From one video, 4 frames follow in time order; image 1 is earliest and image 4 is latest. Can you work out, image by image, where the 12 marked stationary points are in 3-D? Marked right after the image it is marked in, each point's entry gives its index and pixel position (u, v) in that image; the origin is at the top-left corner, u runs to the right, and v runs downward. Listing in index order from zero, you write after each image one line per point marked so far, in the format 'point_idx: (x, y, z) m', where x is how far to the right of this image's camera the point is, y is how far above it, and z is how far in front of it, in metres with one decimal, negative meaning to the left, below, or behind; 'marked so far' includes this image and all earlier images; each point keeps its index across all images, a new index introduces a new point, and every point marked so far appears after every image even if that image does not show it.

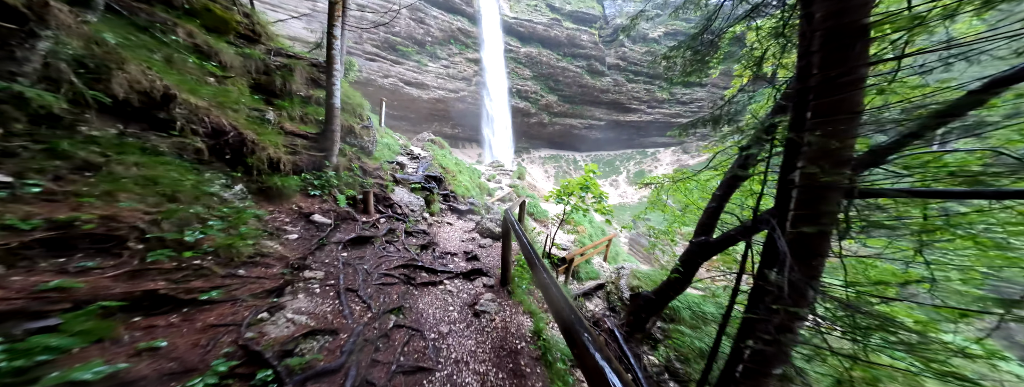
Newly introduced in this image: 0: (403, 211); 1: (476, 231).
0: (-2.3, -0.4, +5.3) m
1: (-0.9, -1.0, +6.4) m
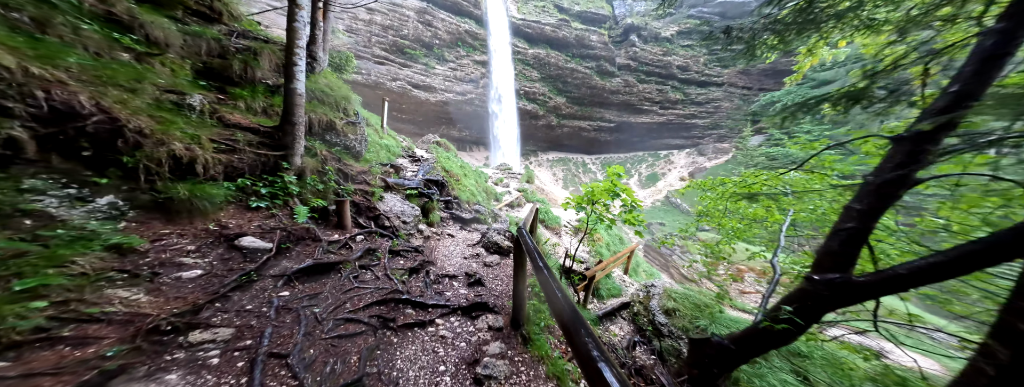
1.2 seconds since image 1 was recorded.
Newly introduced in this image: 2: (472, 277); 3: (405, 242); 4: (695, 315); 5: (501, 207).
0: (-2.1, -0.5, +4.4) m
1: (-0.7, -1.2, +5.5) m
2: (-0.6, -1.3, +4.0) m
3: (-1.8, -0.8, +4.2) m
4: (+3.9, -2.5, +5.3) m
5: (-0.5, -0.6, +10.7) m
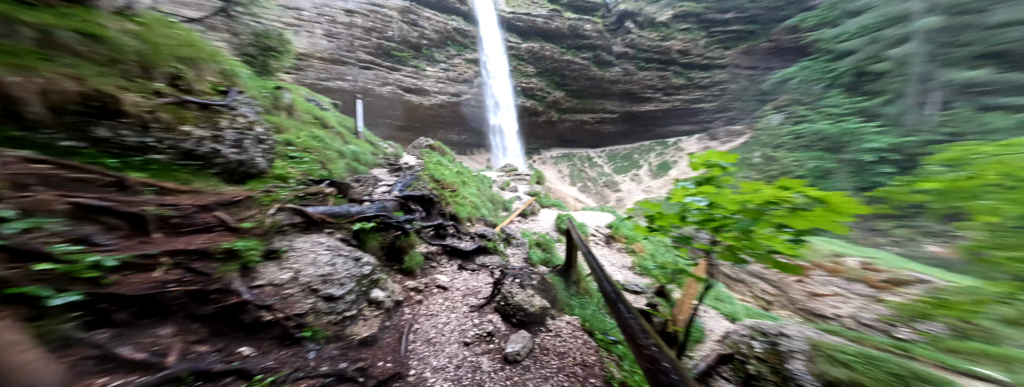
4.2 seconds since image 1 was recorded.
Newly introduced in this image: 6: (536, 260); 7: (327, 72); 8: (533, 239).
0: (-1.7, -0.9, +2.1) m
1: (-0.2, -1.5, +3.2) m
2: (-0.2, -1.6, +1.7) m
3: (-1.4, -1.2, +1.9) m
4: (+4.4, -2.4, +2.9) m
5: (0.0, -0.9, +8.4) m
6: (+0.5, -1.4, +5.3) m
7: (-13.0, +8.5, +17.9) m
8: (+0.5, -1.2, +6.6) m
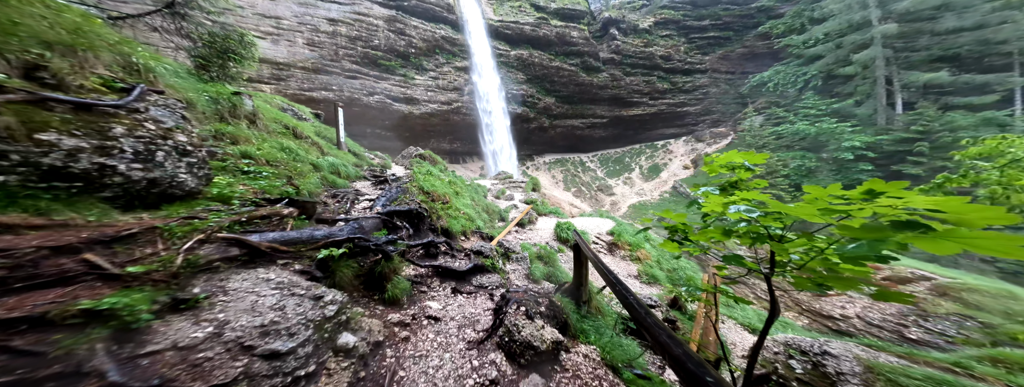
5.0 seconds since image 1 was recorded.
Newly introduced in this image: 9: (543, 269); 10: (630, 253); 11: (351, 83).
0: (-1.7, -1.1, +1.5) m
1: (-0.2, -1.6, +2.6) m
2: (-0.1, -1.7, +1.1) m
3: (-1.3, -1.3, +1.3) m
4: (+4.5, -2.3, +2.4) m
5: (-0.1, -1.1, +7.8) m
6: (+0.5, -1.6, +4.8) m
7: (-13.6, +7.5, +17.3) m
8: (+0.5, -1.4, +6.0) m
9: (+0.6, -1.5, +5.2) m
10: (+4.0, -2.0, +8.7) m
11: (-12.0, +8.1, +18.8) m
